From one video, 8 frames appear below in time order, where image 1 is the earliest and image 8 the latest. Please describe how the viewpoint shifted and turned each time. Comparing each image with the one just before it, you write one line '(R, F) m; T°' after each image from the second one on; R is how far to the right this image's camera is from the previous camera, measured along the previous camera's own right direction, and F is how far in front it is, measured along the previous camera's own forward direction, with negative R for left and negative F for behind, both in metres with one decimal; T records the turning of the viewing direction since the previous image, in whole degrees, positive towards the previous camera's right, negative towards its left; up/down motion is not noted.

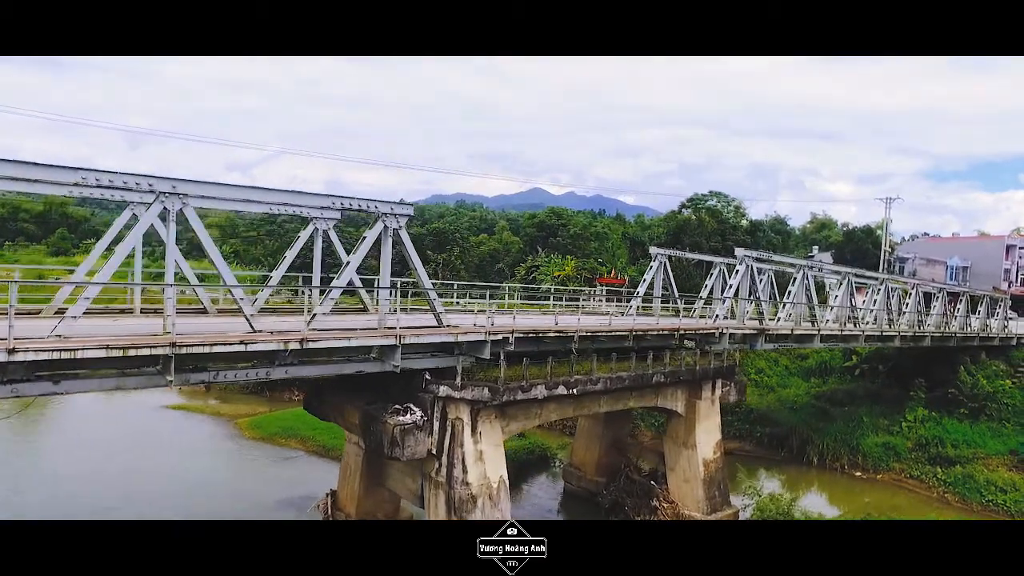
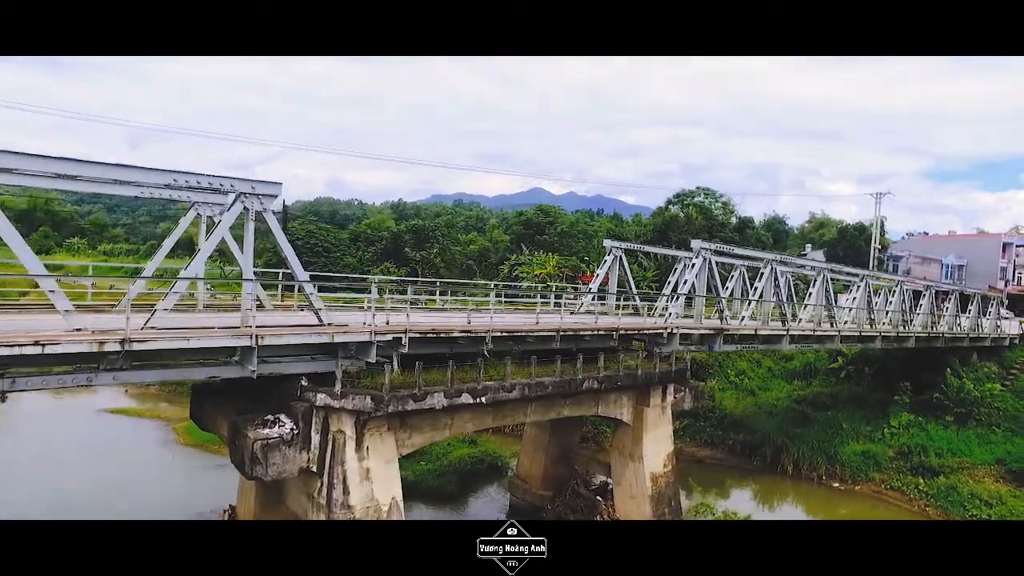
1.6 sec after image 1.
(+1.9, +1.9) m; 0°
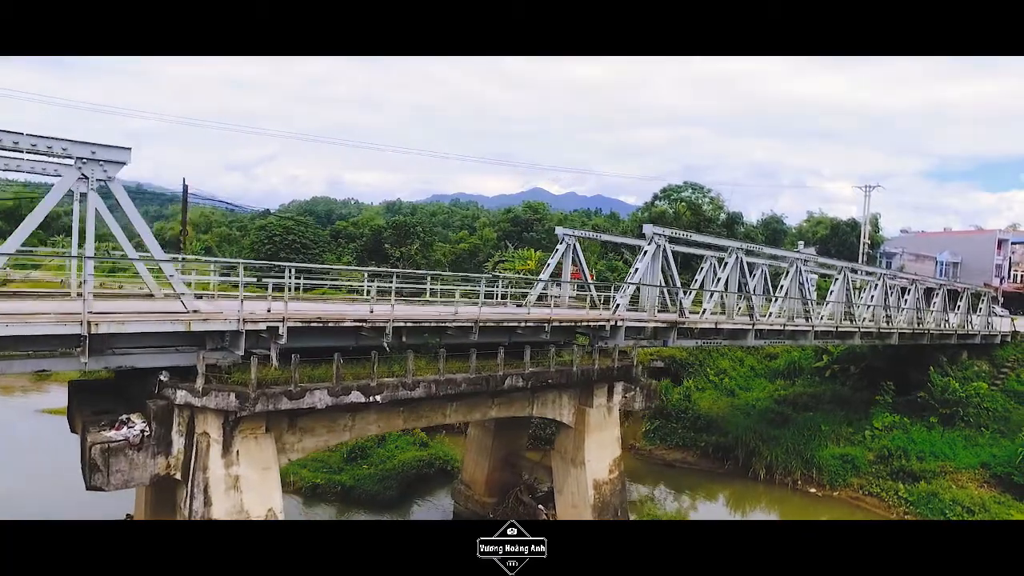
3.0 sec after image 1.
(+1.6, +1.5) m; 0°
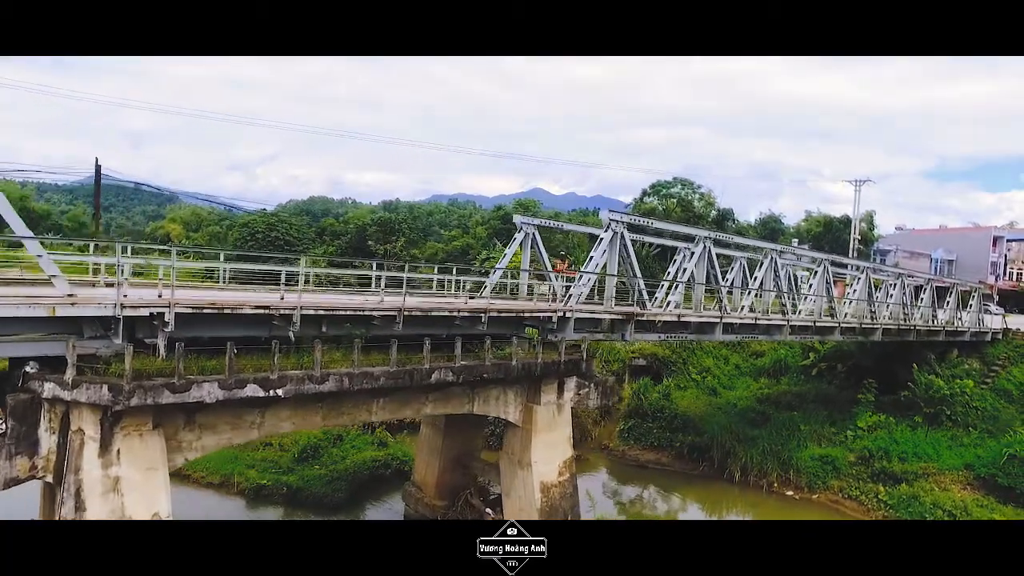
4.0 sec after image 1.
(+1.3, +1.0) m; 0°
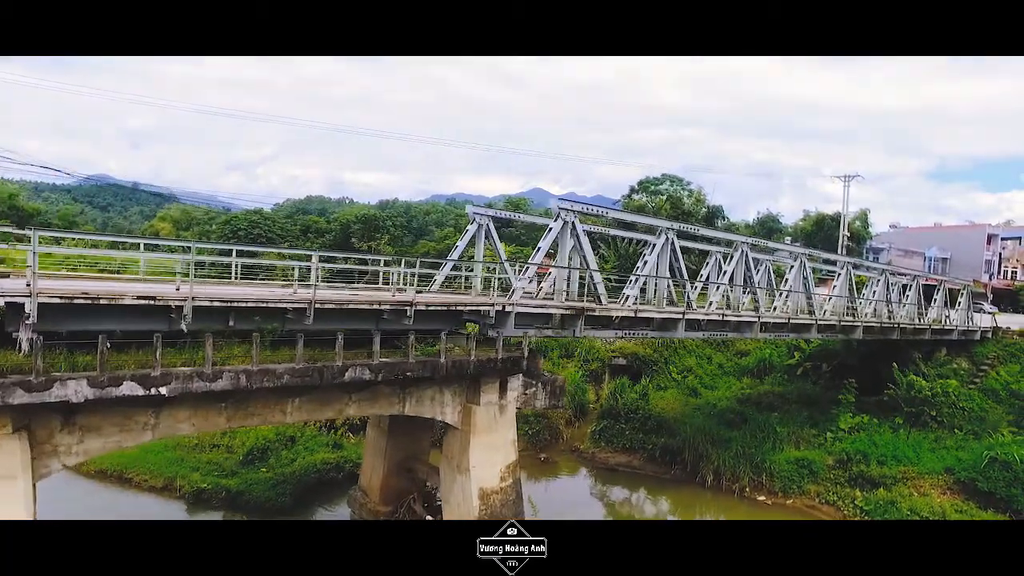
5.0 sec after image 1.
(+1.3, +0.9) m; 0°
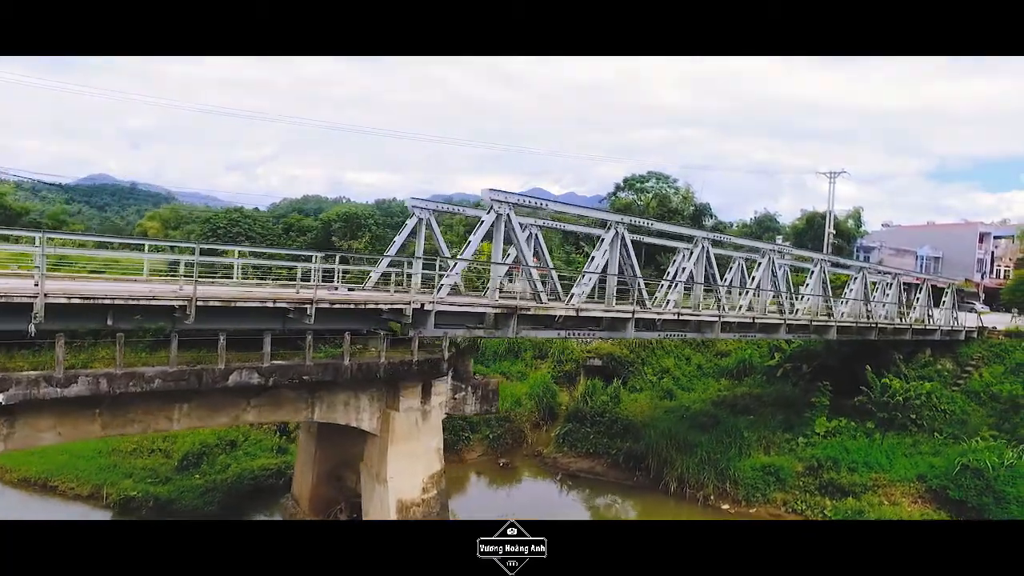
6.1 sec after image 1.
(+1.5, +1.0) m; 0°
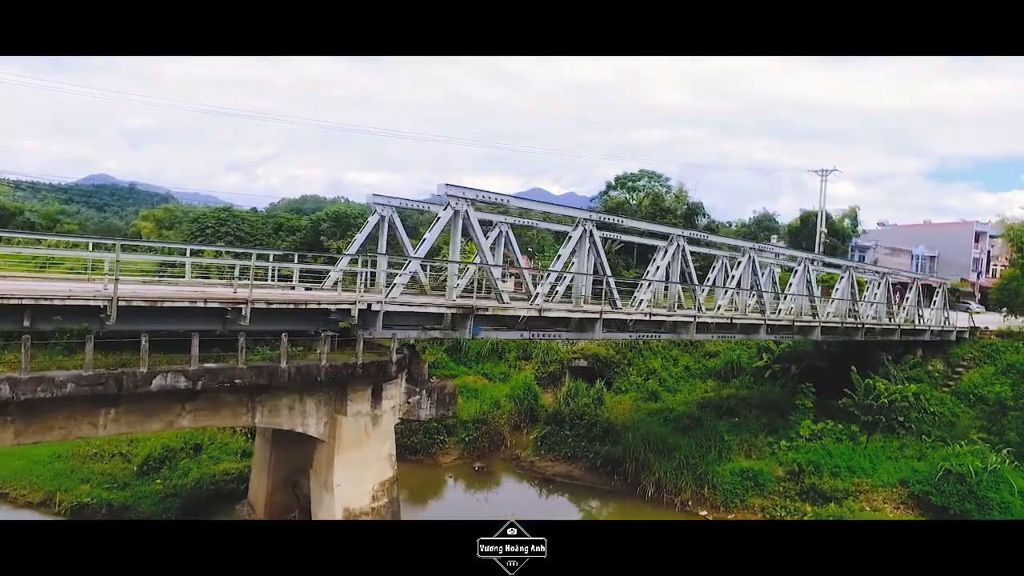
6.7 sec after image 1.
(+0.8, +0.5) m; 0°
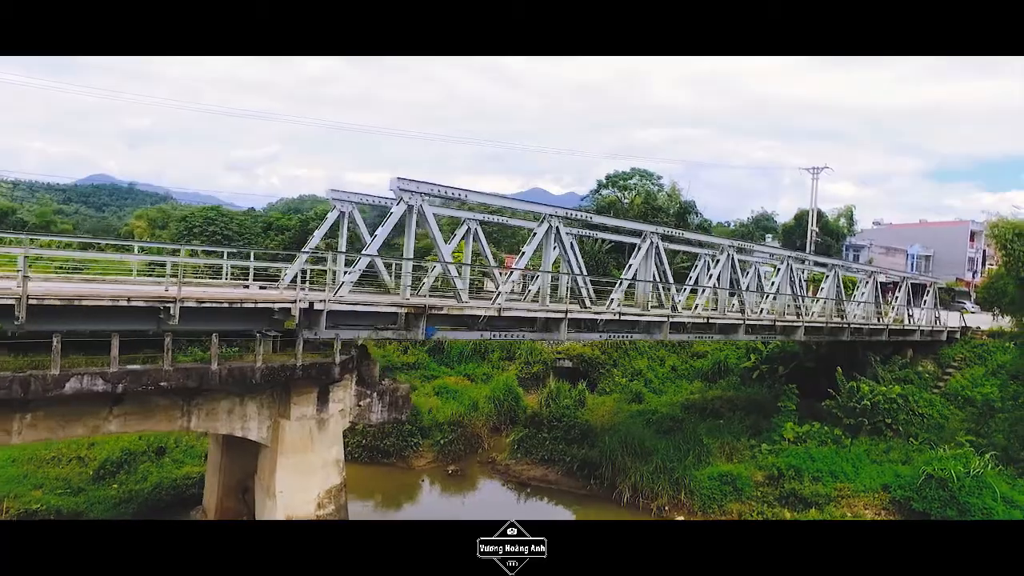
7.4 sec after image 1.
(+0.8, +0.6) m; 0°
